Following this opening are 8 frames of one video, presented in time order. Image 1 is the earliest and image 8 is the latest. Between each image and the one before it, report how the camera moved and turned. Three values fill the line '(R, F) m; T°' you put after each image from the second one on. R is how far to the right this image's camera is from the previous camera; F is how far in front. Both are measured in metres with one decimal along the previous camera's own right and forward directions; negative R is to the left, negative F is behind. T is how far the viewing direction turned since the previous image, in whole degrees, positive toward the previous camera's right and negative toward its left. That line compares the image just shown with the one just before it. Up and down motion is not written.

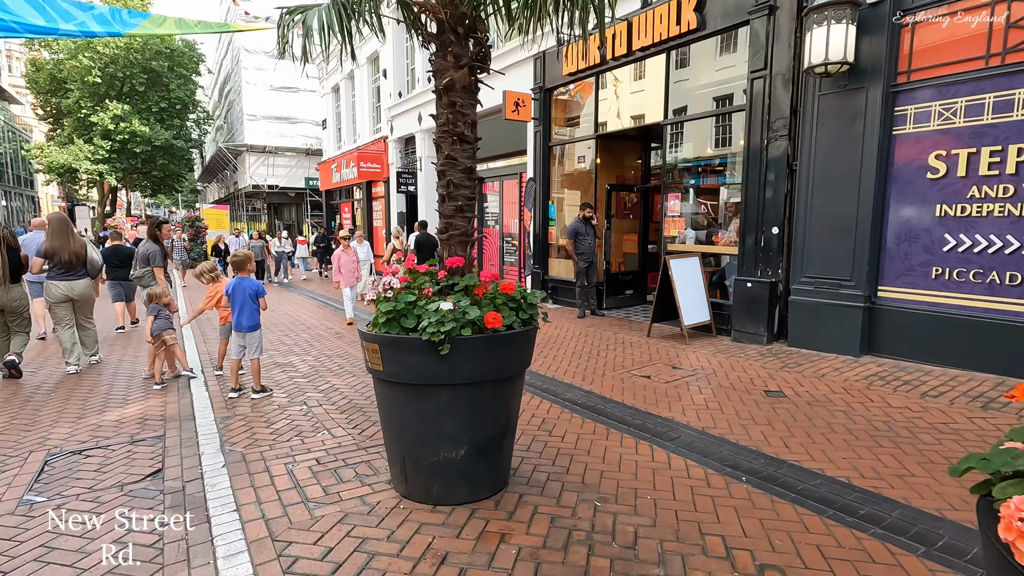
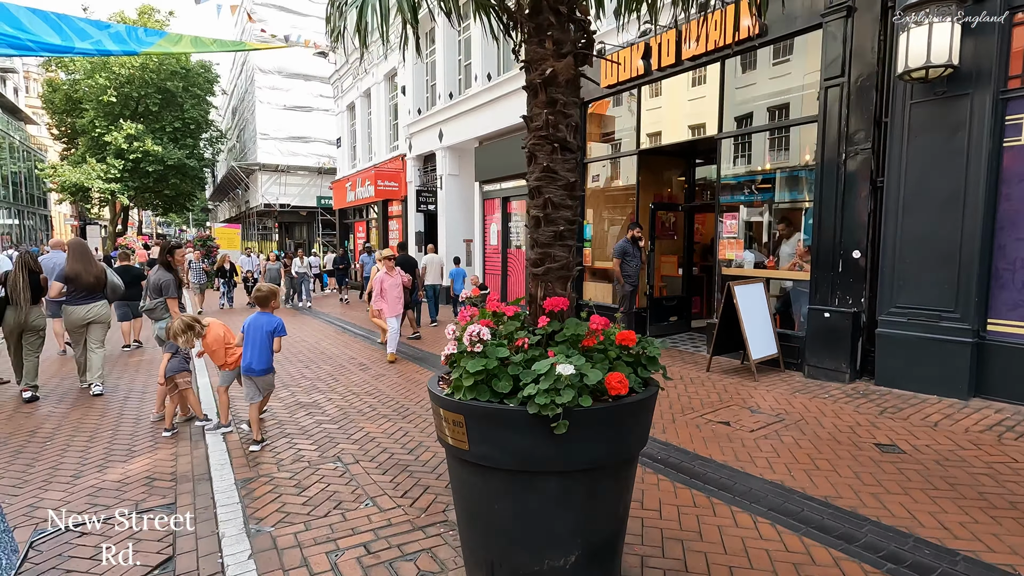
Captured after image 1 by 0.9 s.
(-0.5, +0.7) m; -1°
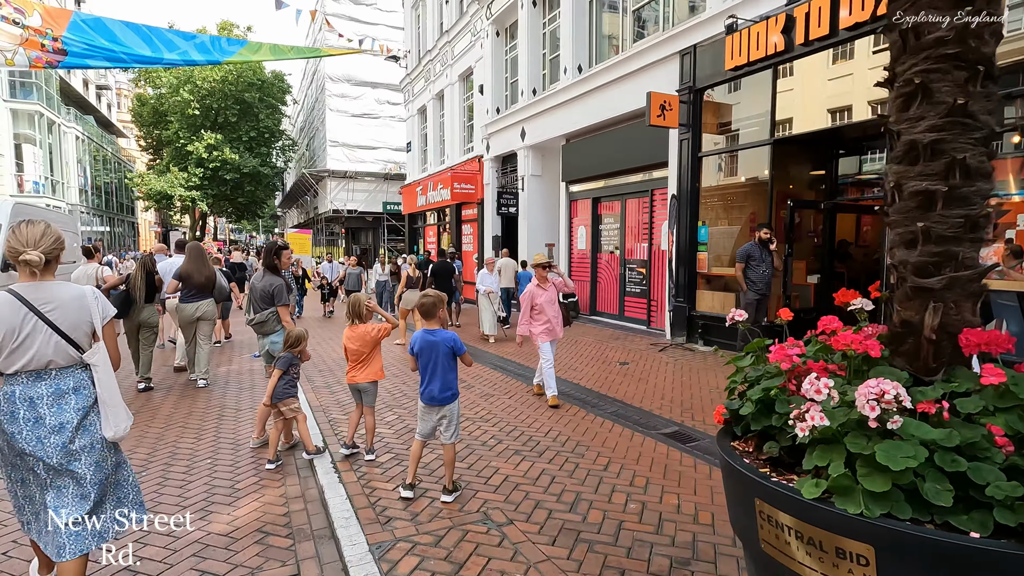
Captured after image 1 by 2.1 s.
(-0.9, +0.9) m; -6°
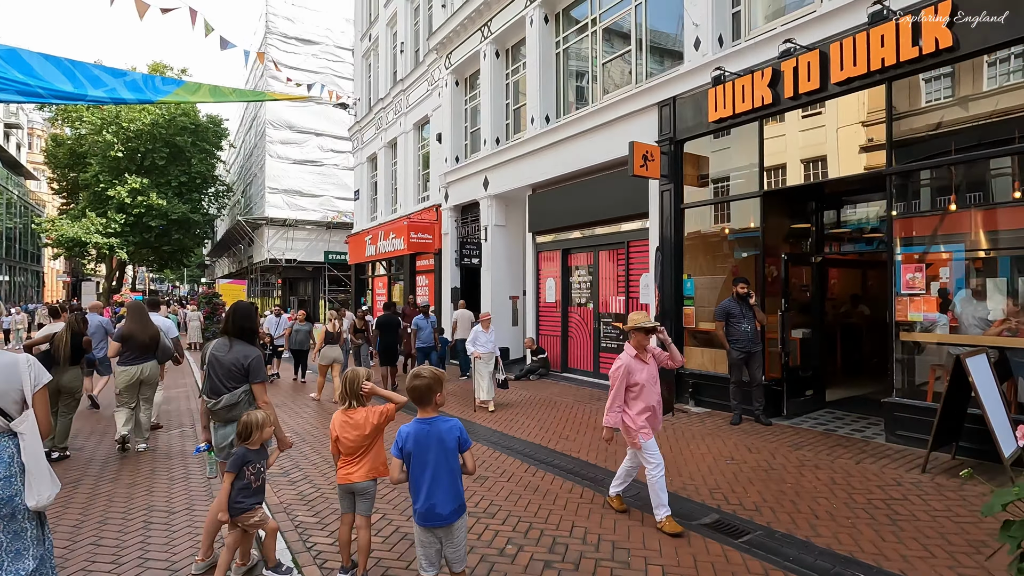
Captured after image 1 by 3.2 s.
(-0.6, +0.8) m; +6°
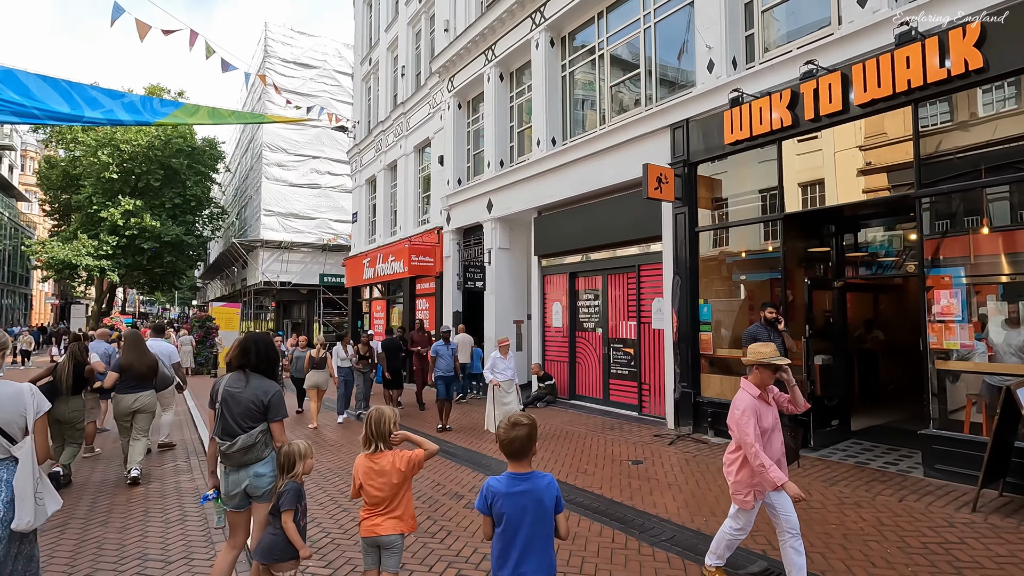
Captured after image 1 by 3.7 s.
(-0.3, +0.3) m; +1°
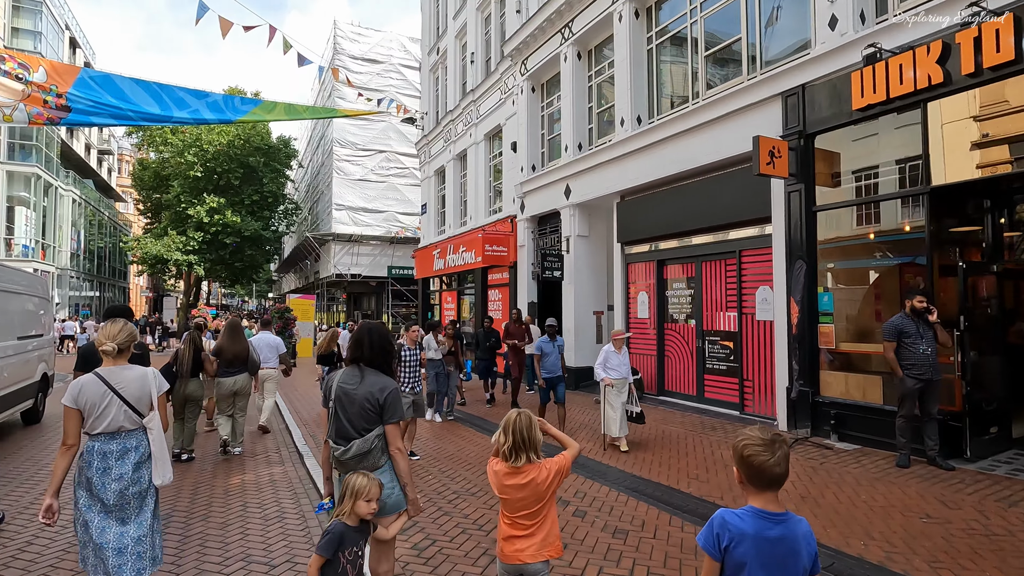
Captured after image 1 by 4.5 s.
(-0.5, +0.5) m; -6°
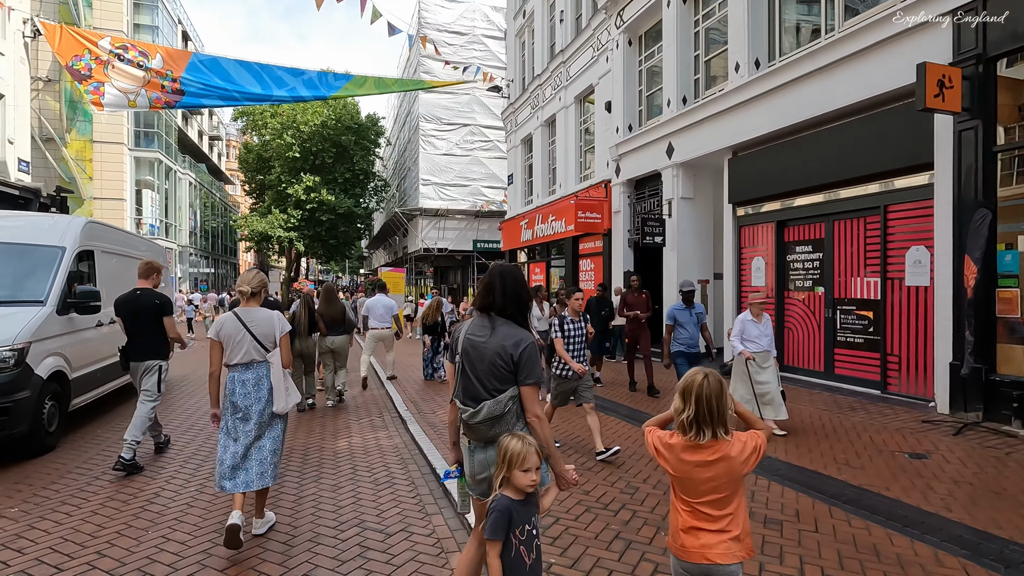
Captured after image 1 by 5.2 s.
(-0.4, +0.5) m; -9°
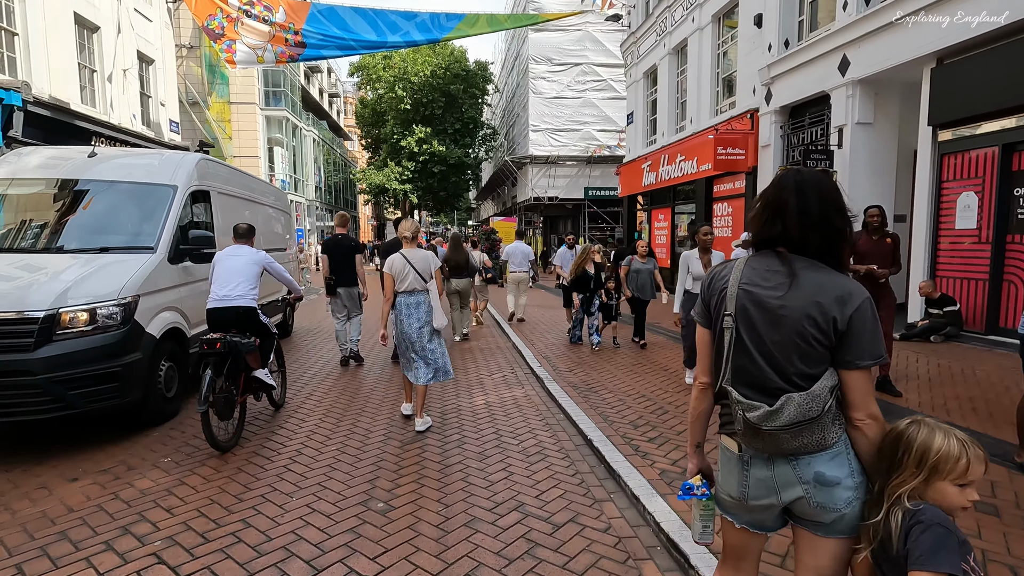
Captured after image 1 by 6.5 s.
(-0.5, +0.8) m; -11°
